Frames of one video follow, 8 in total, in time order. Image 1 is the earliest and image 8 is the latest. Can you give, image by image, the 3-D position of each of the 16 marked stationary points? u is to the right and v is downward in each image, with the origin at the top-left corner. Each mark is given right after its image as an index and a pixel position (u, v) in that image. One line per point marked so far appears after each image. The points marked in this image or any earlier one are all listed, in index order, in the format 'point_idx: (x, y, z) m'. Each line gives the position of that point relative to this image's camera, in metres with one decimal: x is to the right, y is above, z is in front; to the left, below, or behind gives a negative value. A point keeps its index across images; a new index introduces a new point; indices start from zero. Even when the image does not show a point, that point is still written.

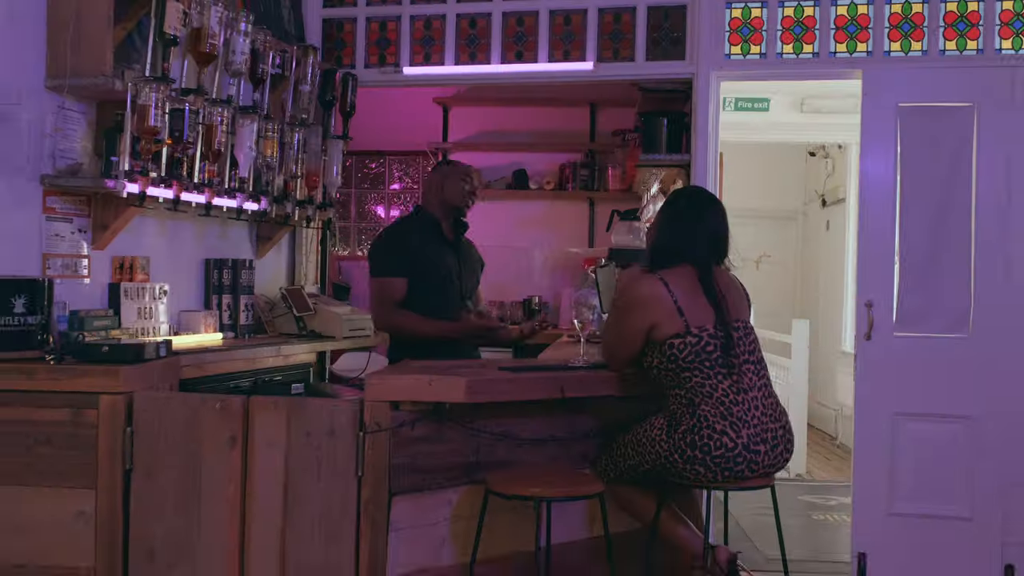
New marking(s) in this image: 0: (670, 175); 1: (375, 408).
0: (+0.7, +0.5, +4.8) m
1: (-0.3, -0.3, +2.7) m
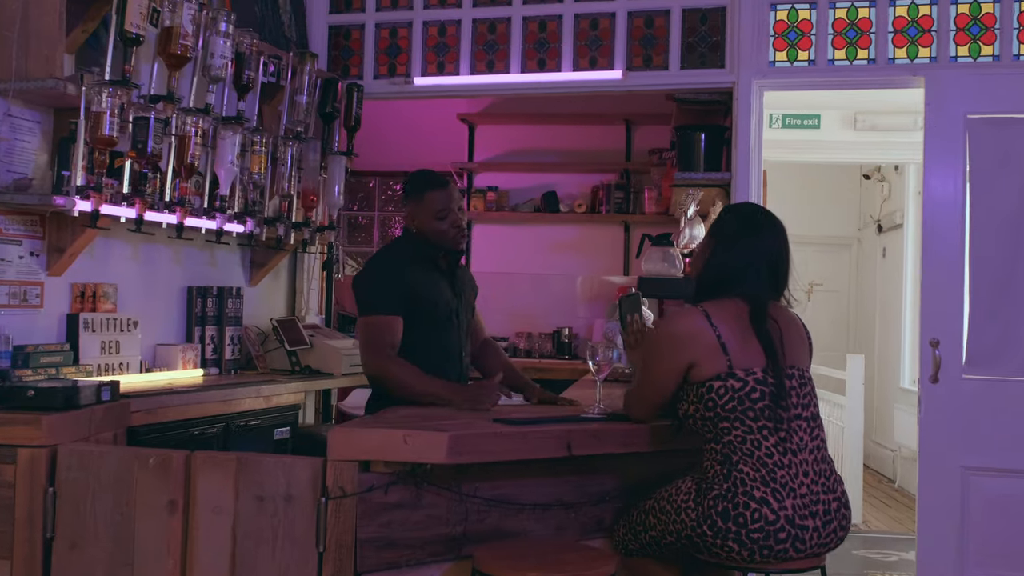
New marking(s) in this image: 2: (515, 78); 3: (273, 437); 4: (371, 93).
0: (+0.8, +0.4, +4.4) m
1: (-0.4, -0.4, +2.2) m
2: (0.0, +0.8, +4.2) m
3: (-0.8, -0.5, +3.5) m
4: (-0.6, +0.8, +4.4) m
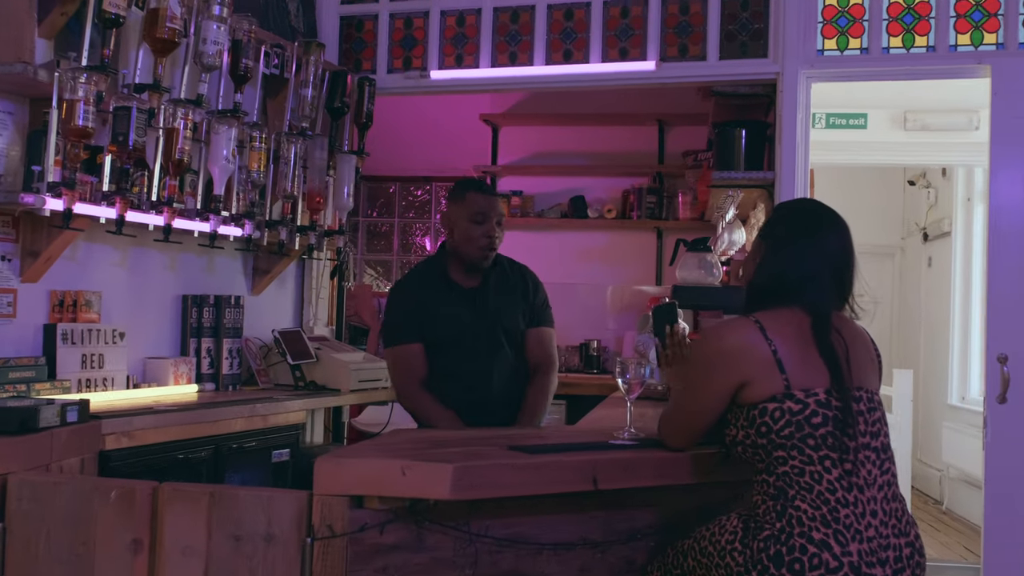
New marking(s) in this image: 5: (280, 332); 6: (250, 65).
0: (+0.9, +0.3, +4.0) m
1: (-0.3, -0.4, +1.9) m
2: (+0.1, +0.8, +3.9) m
3: (-0.7, -0.5, +3.2) m
4: (-0.5, +0.8, +4.1) m
5: (-0.8, -0.2, +3.7) m
6: (-0.8, +0.7, +3.2) m
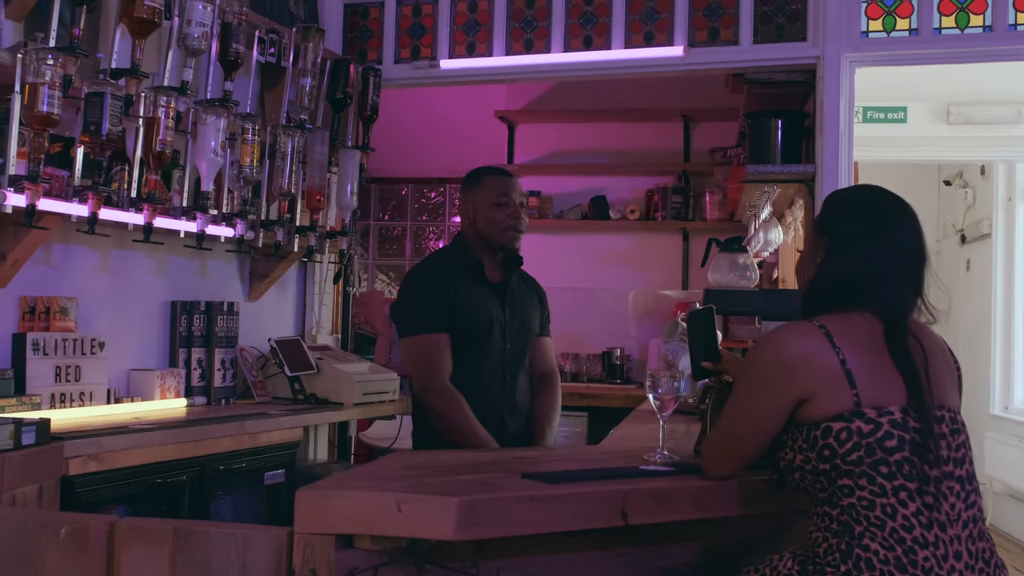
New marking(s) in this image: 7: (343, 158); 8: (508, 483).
0: (+0.9, +0.3, +3.7) m
1: (-0.3, -0.4, +1.6) m
2: (+0.2, +0.8, +3.6) m
3: (-0.7, -0.5, +2.9) m
4: (-0.4, +0.8, +3.9) m
5: (-0.8, -0.2, +3.4) m
6: (-0.7, +0.7, +2.9) m
7: (-0.6, +0.4, +3.5) m
8: (0.0, -0.3, +1.7) m
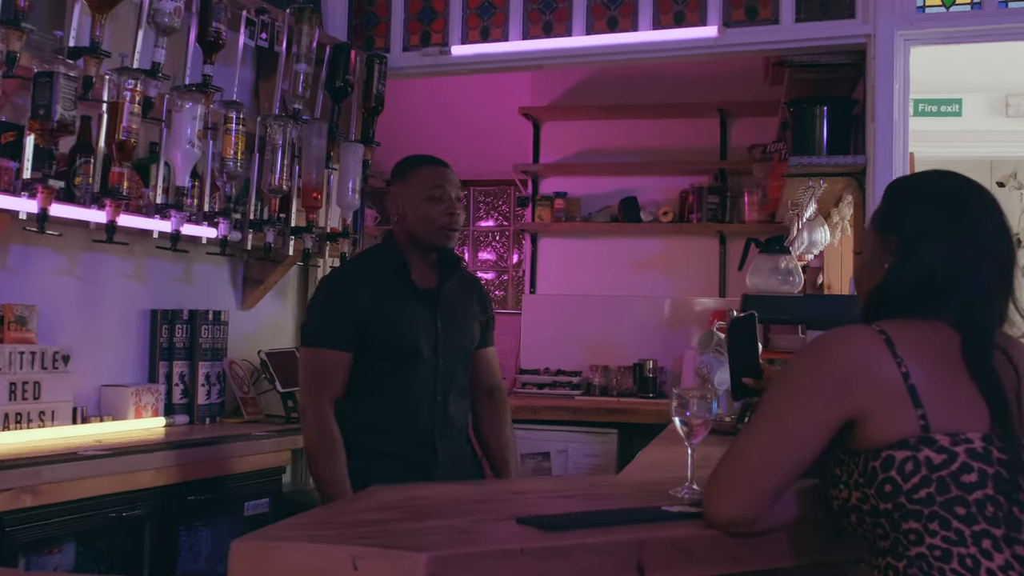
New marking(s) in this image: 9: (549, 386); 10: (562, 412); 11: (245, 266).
0: (+1.0, +0.3, +3.4) m
1: (-0.3, -0.4, +1.3) m
2: (+0.2, +0.8, +3.3) m
3: (-0.6, -0.5, +2.6) m
4: (-0.4, +0.7, +3.6) m
5: (-0.7, -0.2, +3.1) m
6: (-0.7, +0.6, +2.7) m
7: (-0.5, +0.4, +3.2) m
8: (0.0, -0.3, +1.4) m
9: (+0.2, -0.4, +4.9) m
10: (+0.2, -0.5, +4.4) m
11: (-0.8, +0.1, +3.3) m
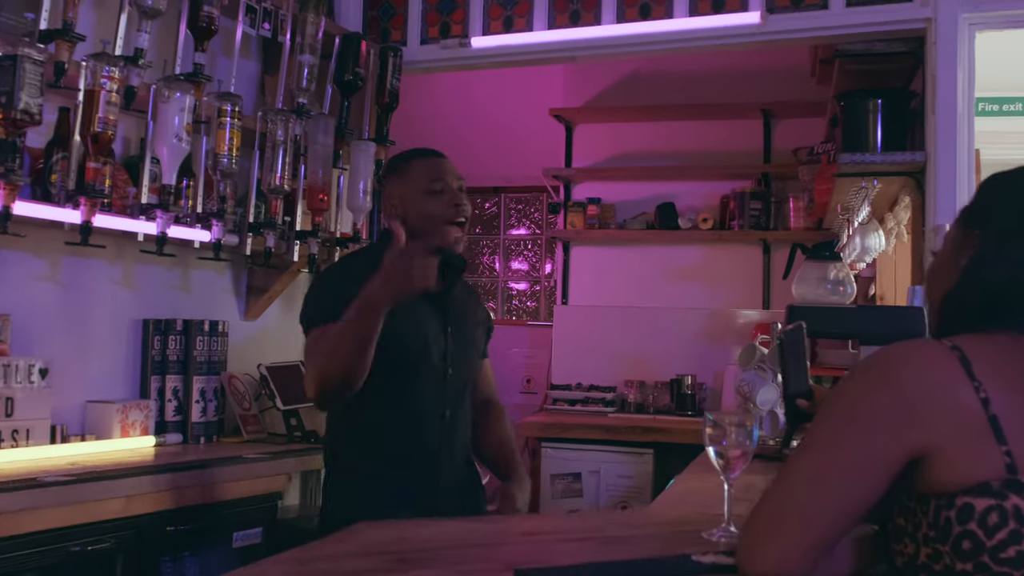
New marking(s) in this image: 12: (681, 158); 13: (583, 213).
0: (+1.1, +0.3, +3.1) m
1: (-0.3, -0.4, +1.1) m
2: (+0.3, +0.7, +3.1) m
3: (-0.6, -0.6, +2.3) m
4: (-0.3, +0.7, +3.3) m
5: (-0.6, -0.2, +2.9) m
6: (-0.7, +0.6, +2.4) m
7: (-0.4, +0.4, +3.0) m
8: (0.0, -0.3, +1.2) m
9: (+0.3, -0.5, +4.6) m
10: (+0.3, -0.6, +4.1) m
11: (-0.8, 0.0, +3.1) m
12: (+0.8, +0.6, +4.9) m
13: (+0.3, +0.3, +4.9) m
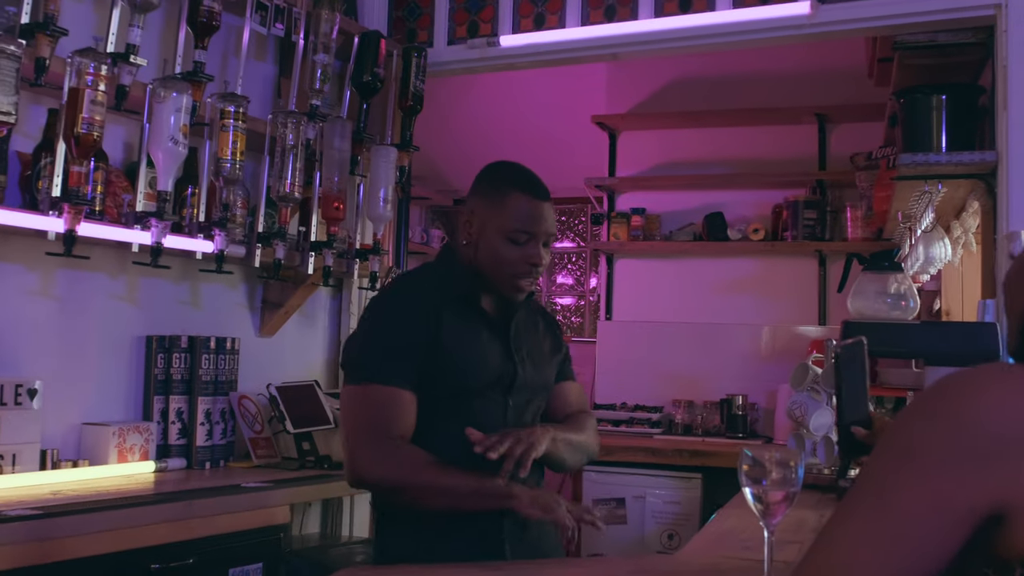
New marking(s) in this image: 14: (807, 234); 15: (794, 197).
0: (+1.2, +0.2, +2.8) m
1: (-0.4, -0.4, +0.9) m
2: (+0.4, +0.7, +2.8) m
3: (-0.6, -0.6, +2.1) m
4: (-0.2, +0.7, +3.1) m
5: (-0.6, -0.2, +2.7) m
6: (-0.6, +0.6, +2.3) m
7: (-0.4, +0.3, +2.8) m
8: (0.0, -0.3, +0.9) m
9: (+0.5, -0.6, +4.4) m
10: (+0.5, -0.6, +3.9) m
11: (-0.7, 0.0, +2.9) m
12: (+1.0, +0.5, +4.7) m
13: (+0.5, +0.3, +4.6) m
14: (+1.2, +0.2, +4.3) m
15: (+1.1, +0.4, +4.3) m
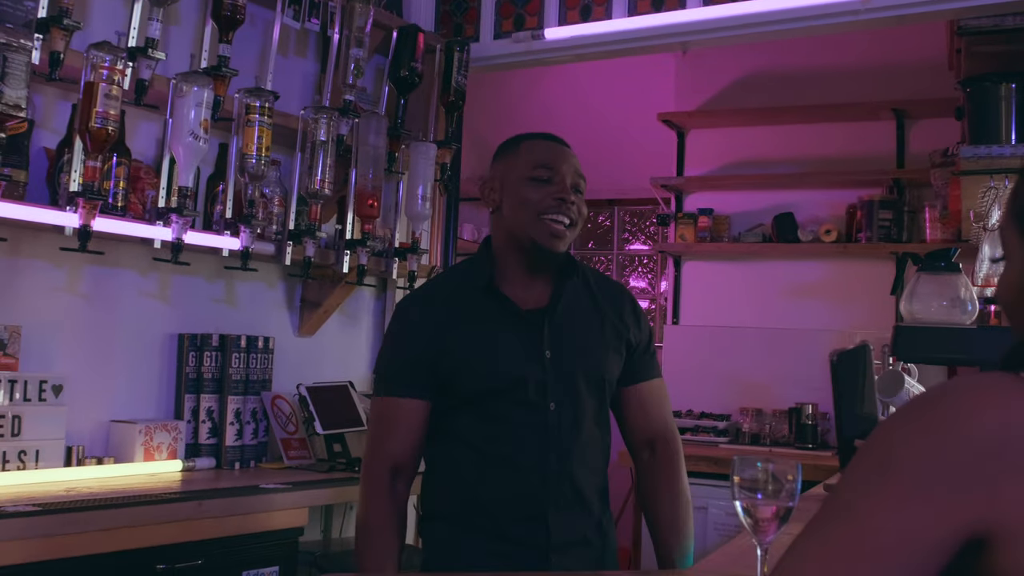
0: (+1.3, +0.2, +2.6) m
1: (-0.4, -0.4, +0.8) m
2: (+0.5, +0.7, +2.7) m
3: (-0.5, -0.6, +2.1) m
4: (-0.1, +0.7, +3.1) m
5: (-0.5, -0.2, +2.6) m
6: (-0.6, +0.6, +2.2) m
7: (-0.3, +0.3, +2.8) m
8: (-0.1, -0.3, +0.9) m
9: (+0.7, -0.6, +4.2) m
10: (+0.7, -0.6, +3.8) m
11: (-0.6, 0.0, +2.9) m
12: (+1.2, +0.5, +4.5) m
13: (+0.8, +0.3, +4.5) m
14: (+1.4, +0.2, +4.1) m
15: (+1.4, +0.3, +4.1) m
